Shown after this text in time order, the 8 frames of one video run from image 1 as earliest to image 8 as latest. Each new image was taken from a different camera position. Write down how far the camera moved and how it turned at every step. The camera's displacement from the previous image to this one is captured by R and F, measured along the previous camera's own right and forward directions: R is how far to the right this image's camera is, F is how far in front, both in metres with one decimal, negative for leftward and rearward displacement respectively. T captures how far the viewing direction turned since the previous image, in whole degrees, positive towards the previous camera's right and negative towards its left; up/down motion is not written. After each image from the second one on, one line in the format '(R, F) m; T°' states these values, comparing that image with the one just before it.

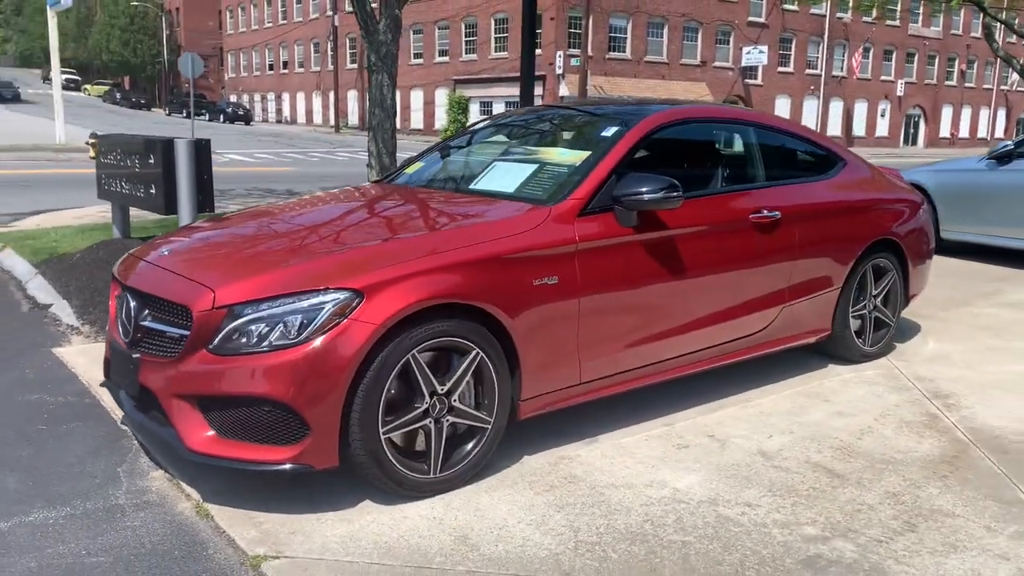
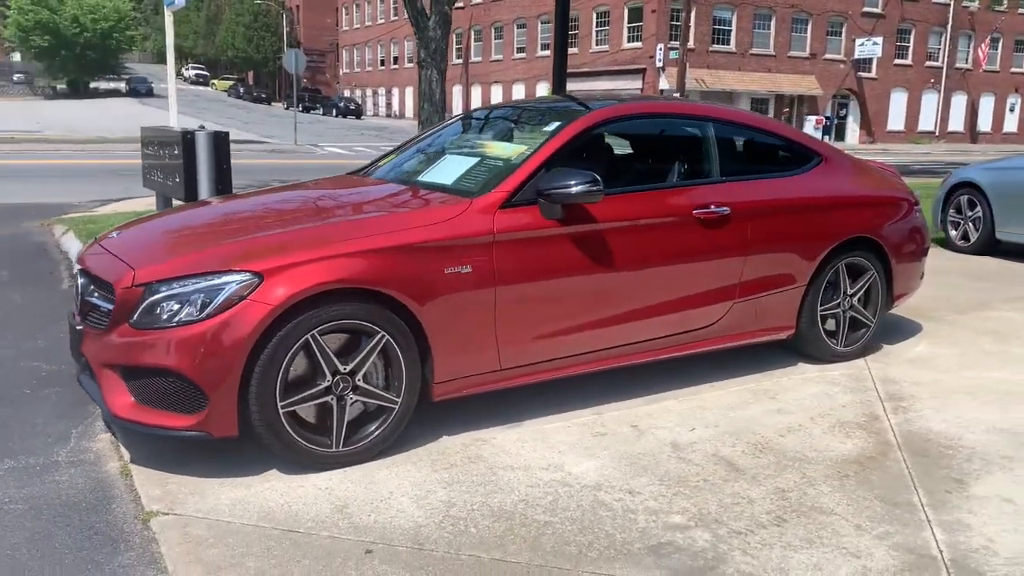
(+0.8, -0.1) m; -7°
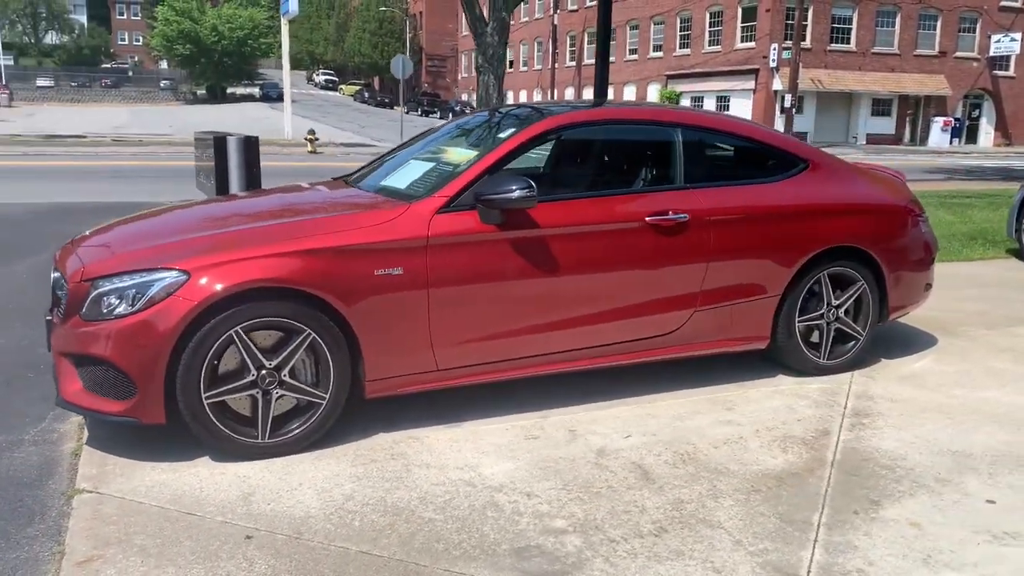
(+0.8, 0.0) m; -8°
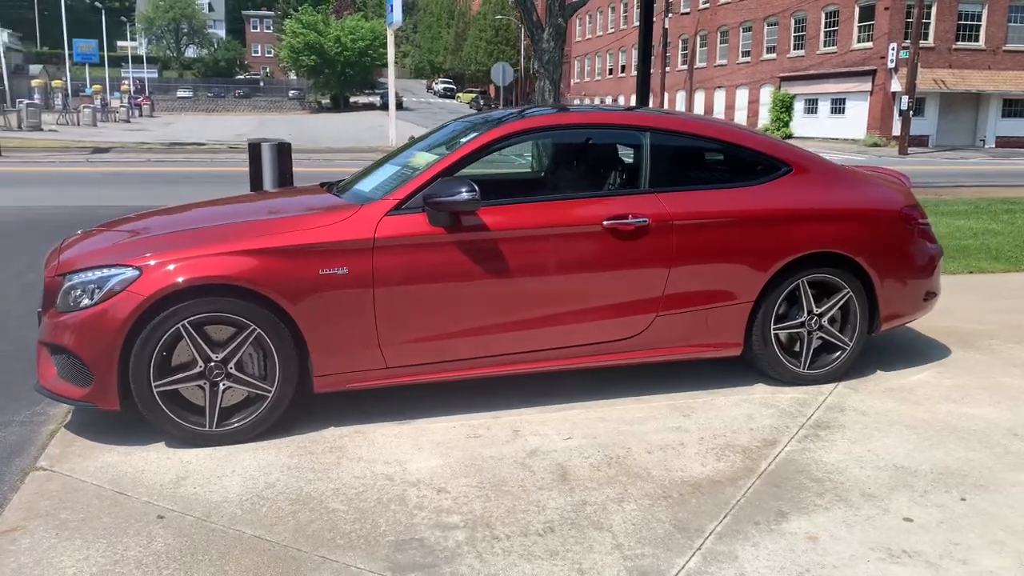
(+0.8, 0.0) m; -8°
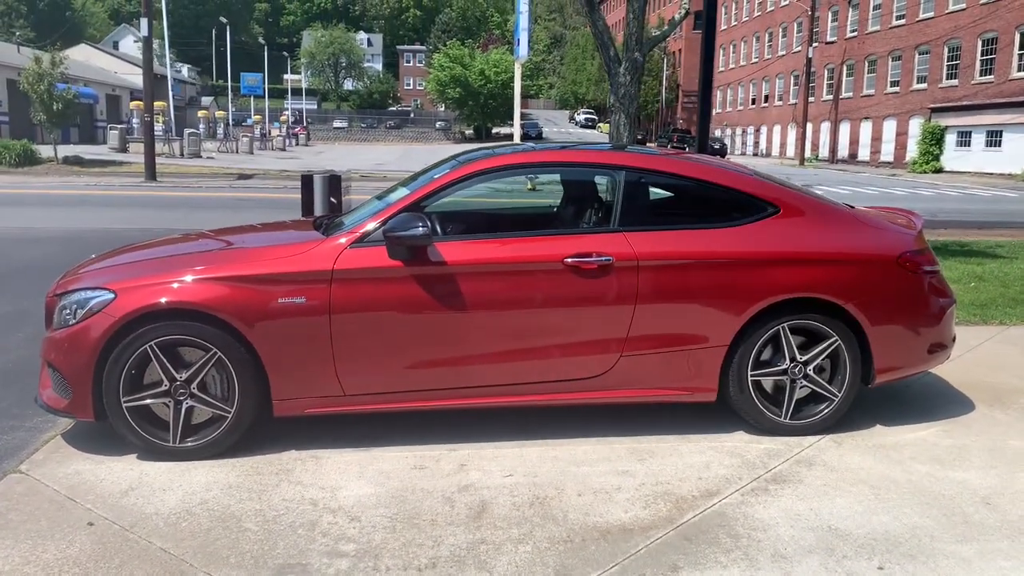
(+0.9, 0.0) m; -9°
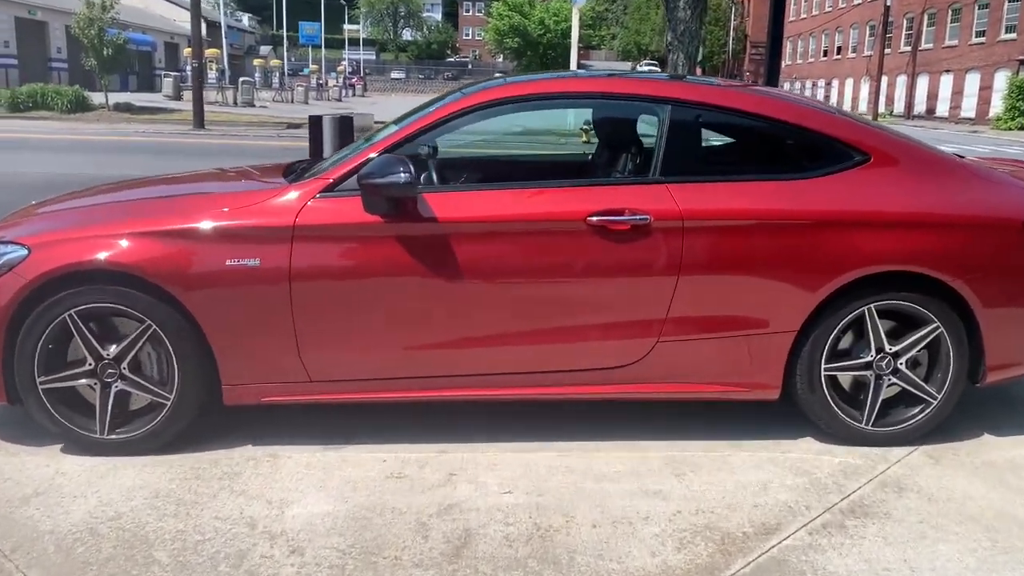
(+0.2, +0.9) m; -4°
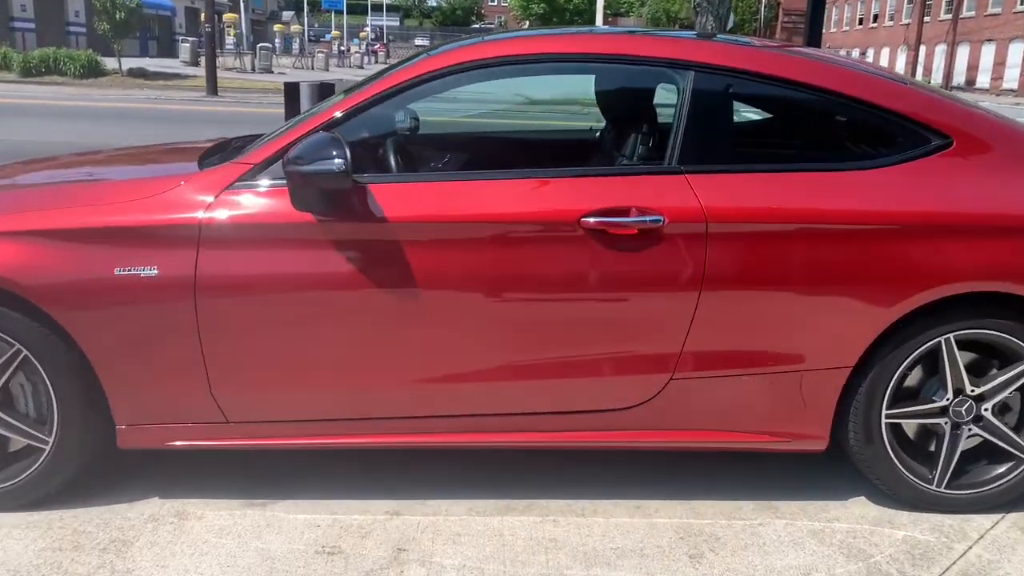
(+0.2, +0.8) m; -2°
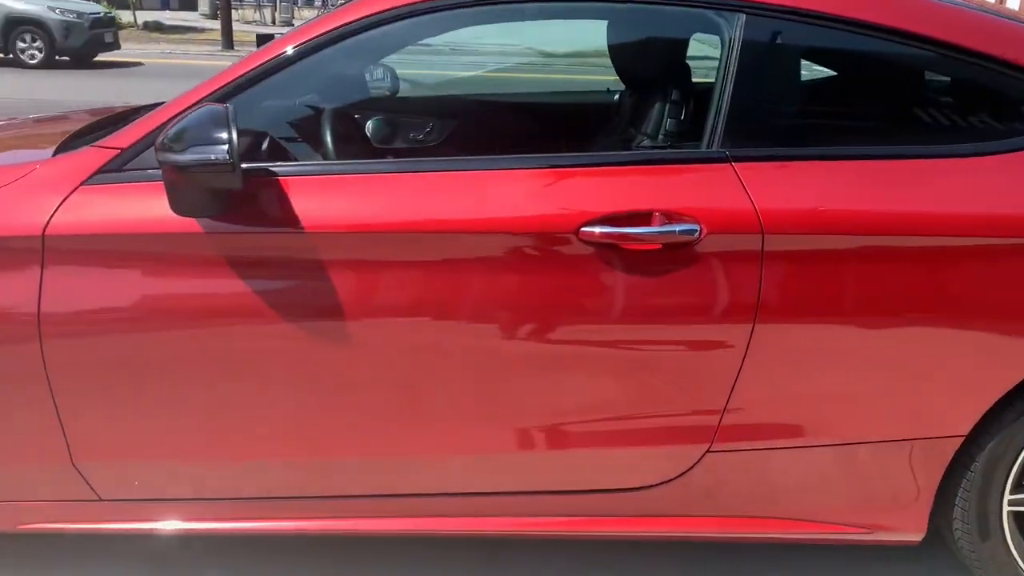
(+0.1, +0.8) m; -2°
